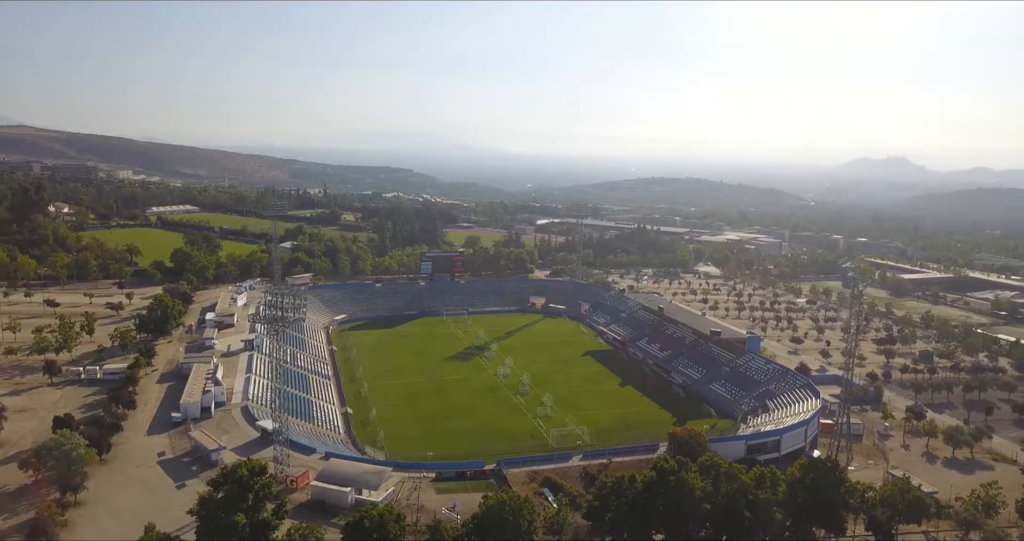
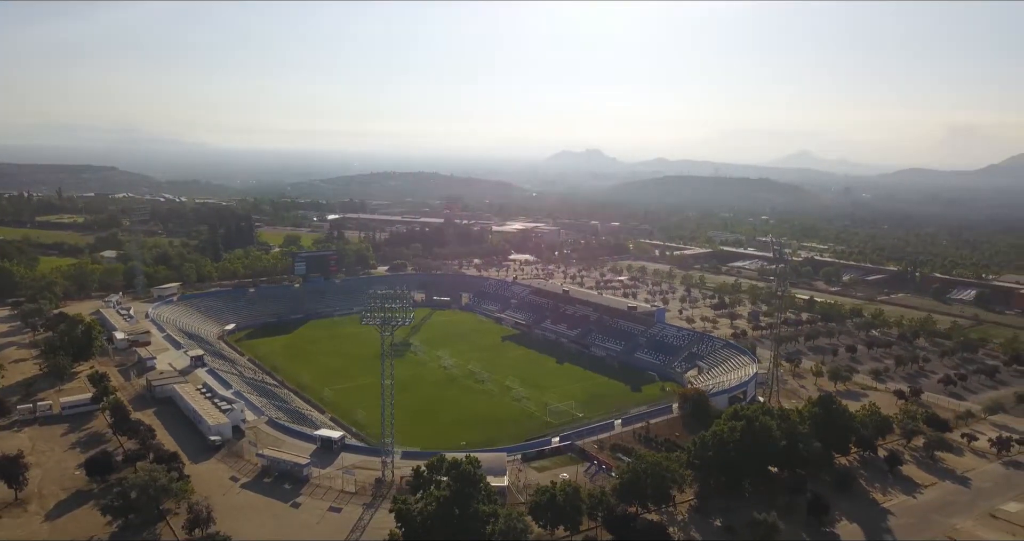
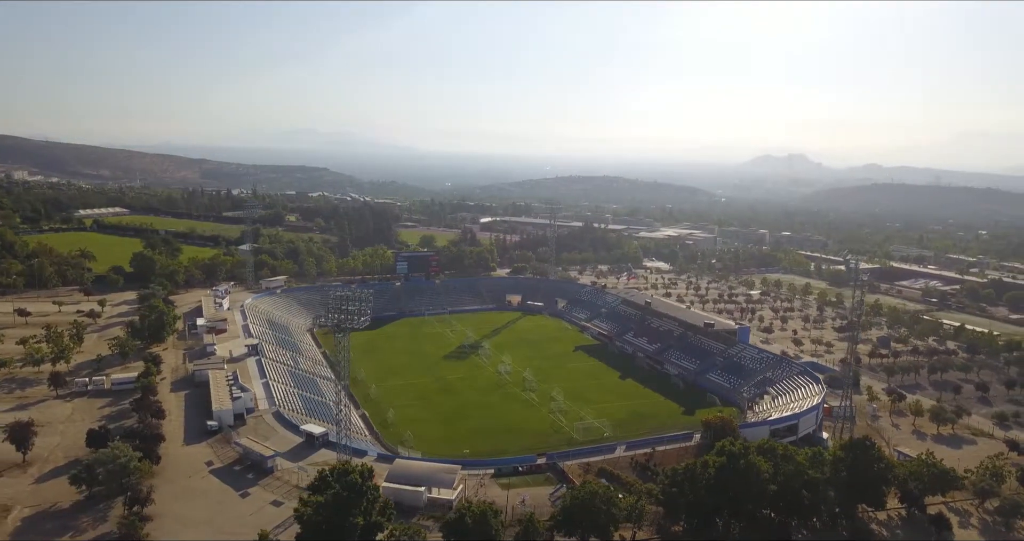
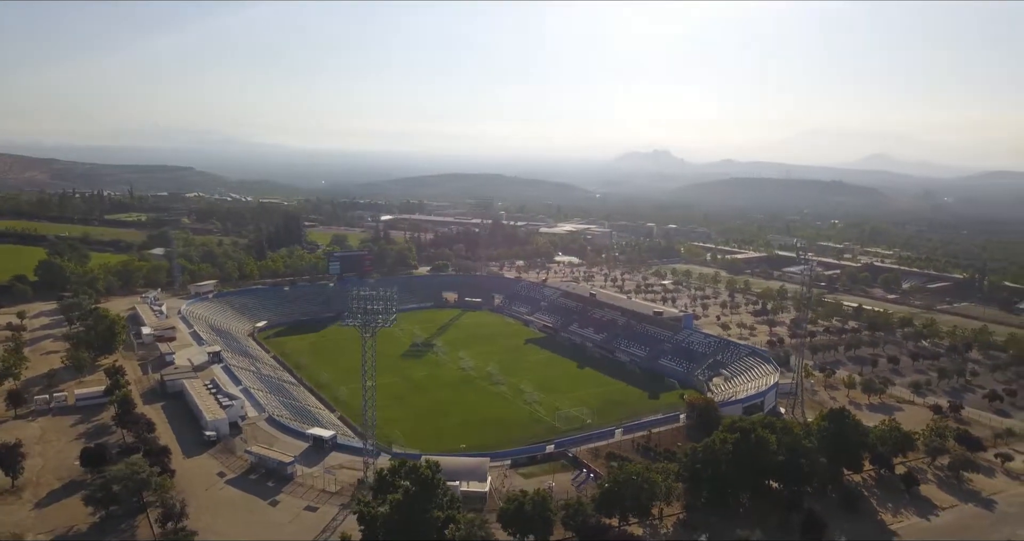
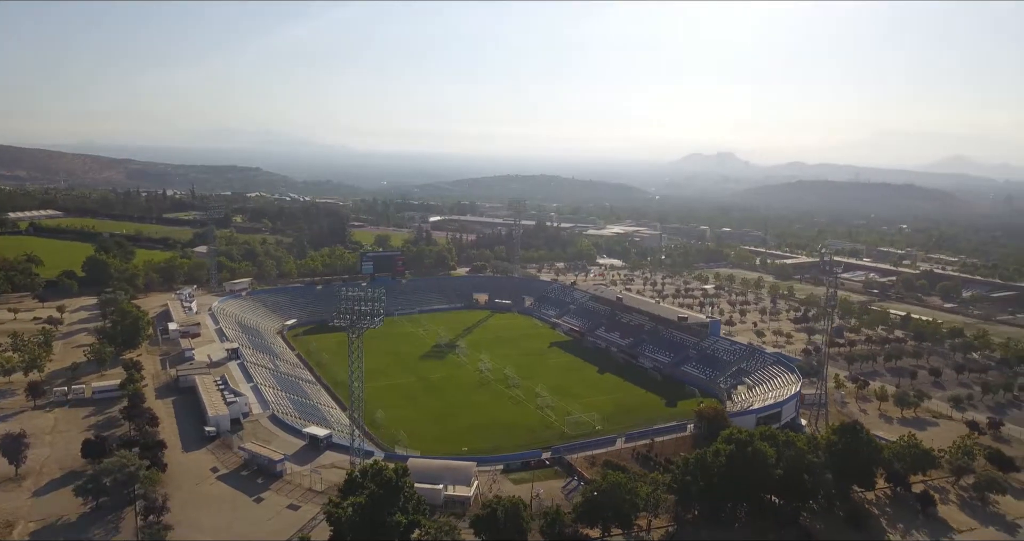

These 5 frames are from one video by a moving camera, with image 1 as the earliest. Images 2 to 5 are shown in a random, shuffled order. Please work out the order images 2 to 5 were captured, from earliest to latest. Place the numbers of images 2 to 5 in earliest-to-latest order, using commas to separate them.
3, 5, 4, 2
